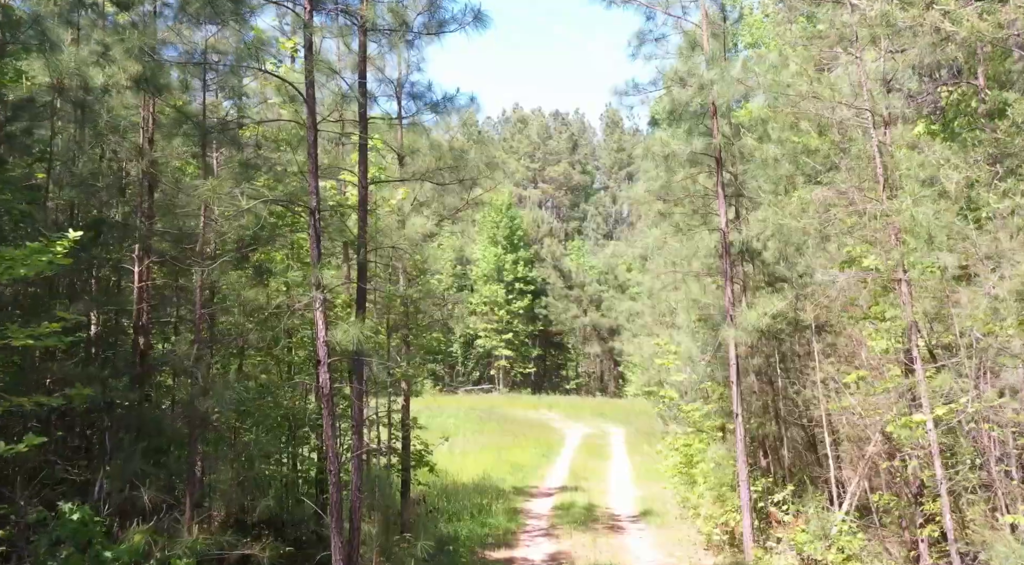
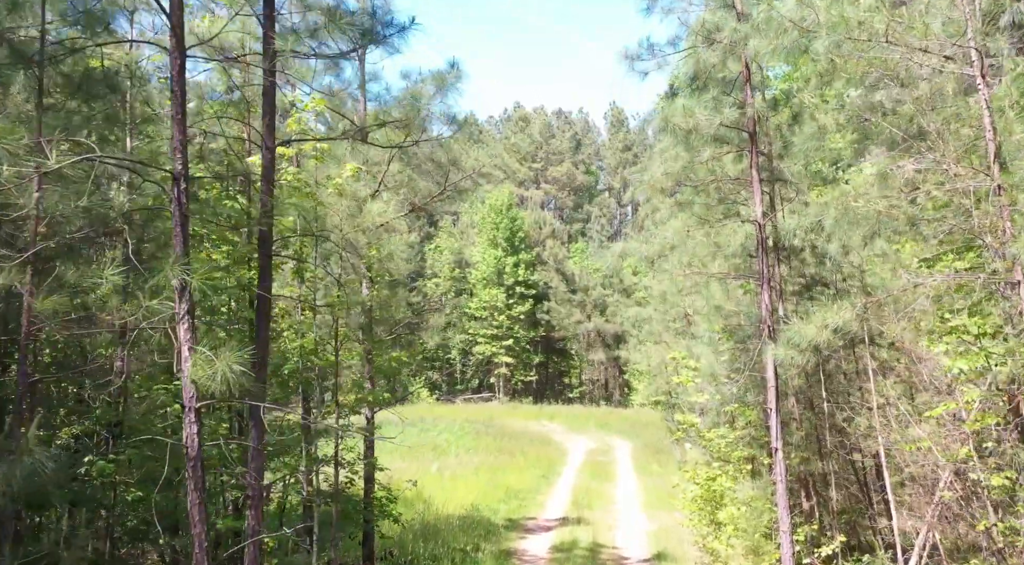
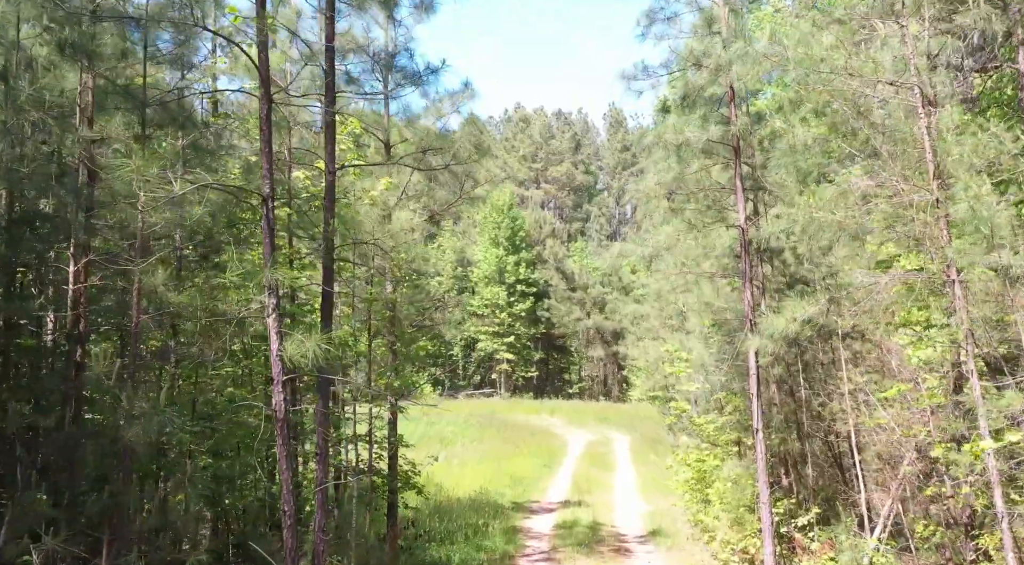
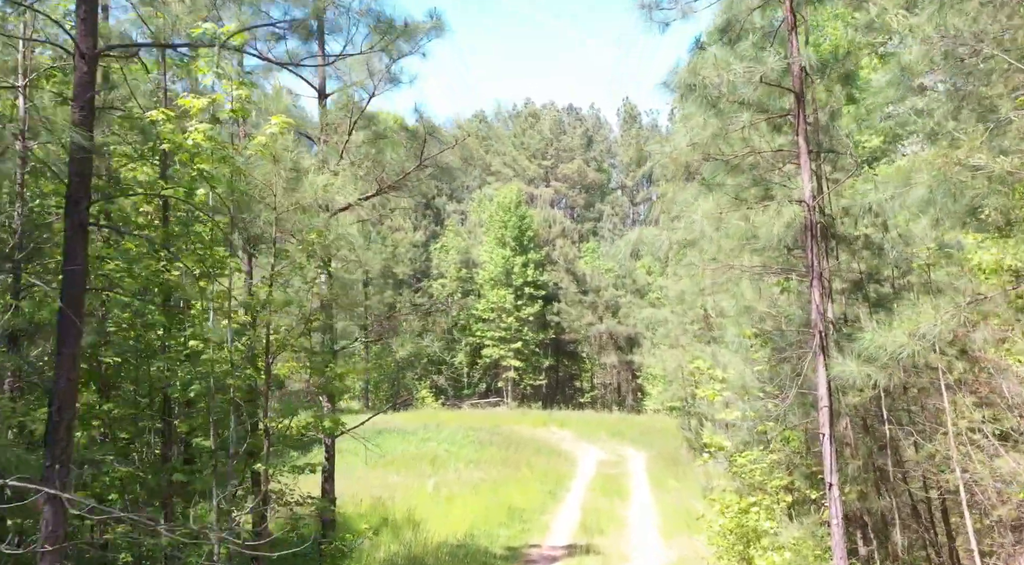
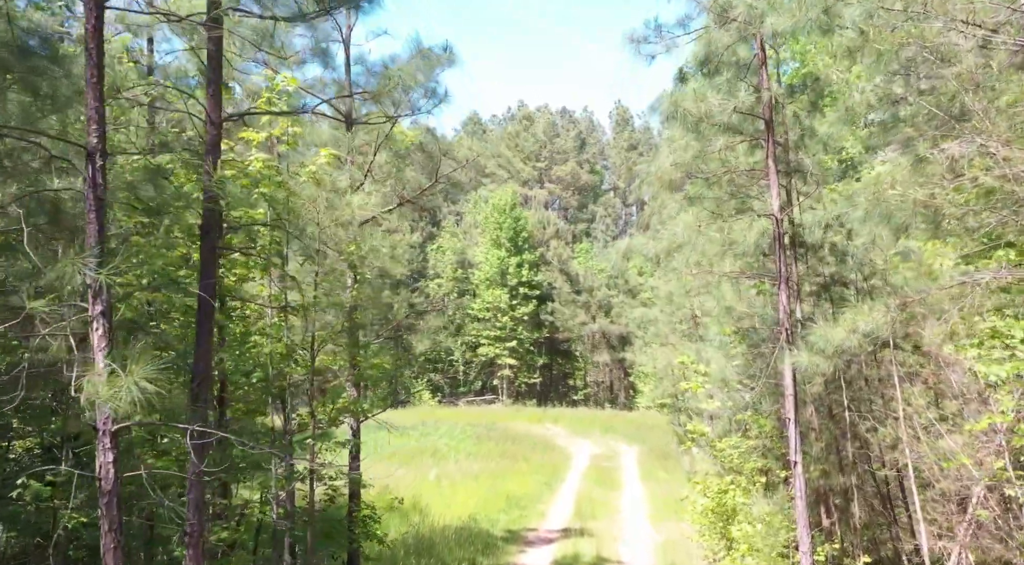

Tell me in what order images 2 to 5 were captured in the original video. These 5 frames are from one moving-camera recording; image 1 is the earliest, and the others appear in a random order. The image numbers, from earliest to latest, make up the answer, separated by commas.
3, 2, 5, 4
